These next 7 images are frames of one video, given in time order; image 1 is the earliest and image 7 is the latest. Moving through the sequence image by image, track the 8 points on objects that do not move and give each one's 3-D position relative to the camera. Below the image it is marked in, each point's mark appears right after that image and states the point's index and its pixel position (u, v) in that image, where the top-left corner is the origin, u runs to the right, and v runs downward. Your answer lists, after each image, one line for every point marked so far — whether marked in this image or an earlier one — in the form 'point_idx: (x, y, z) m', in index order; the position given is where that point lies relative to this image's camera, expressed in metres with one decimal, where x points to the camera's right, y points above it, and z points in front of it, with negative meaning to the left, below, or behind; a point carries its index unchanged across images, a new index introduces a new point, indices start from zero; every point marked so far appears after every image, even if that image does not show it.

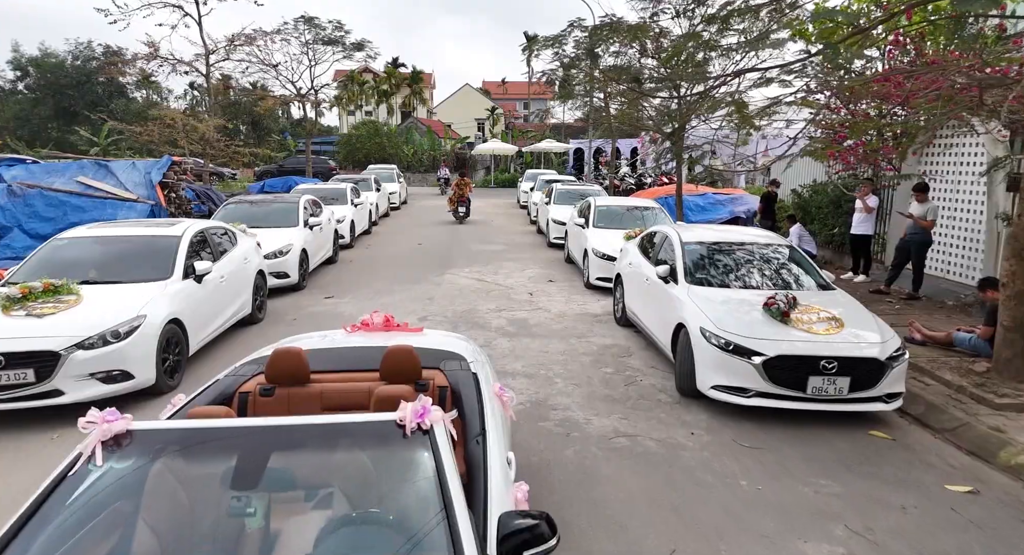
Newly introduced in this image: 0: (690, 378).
0: (+1.5, -0.8, +5.4) m
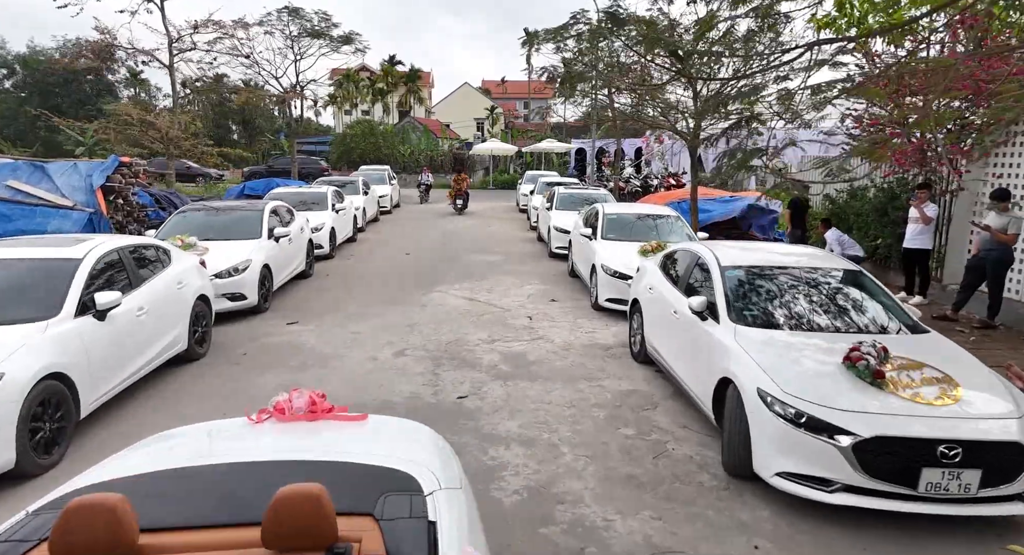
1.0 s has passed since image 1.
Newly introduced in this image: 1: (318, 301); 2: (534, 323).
0: (+1.4, -1.1, +4.0) m
1: (-2.7, -0.3, +9.1) m
2: (+0.3, -0.6, +7.8) m
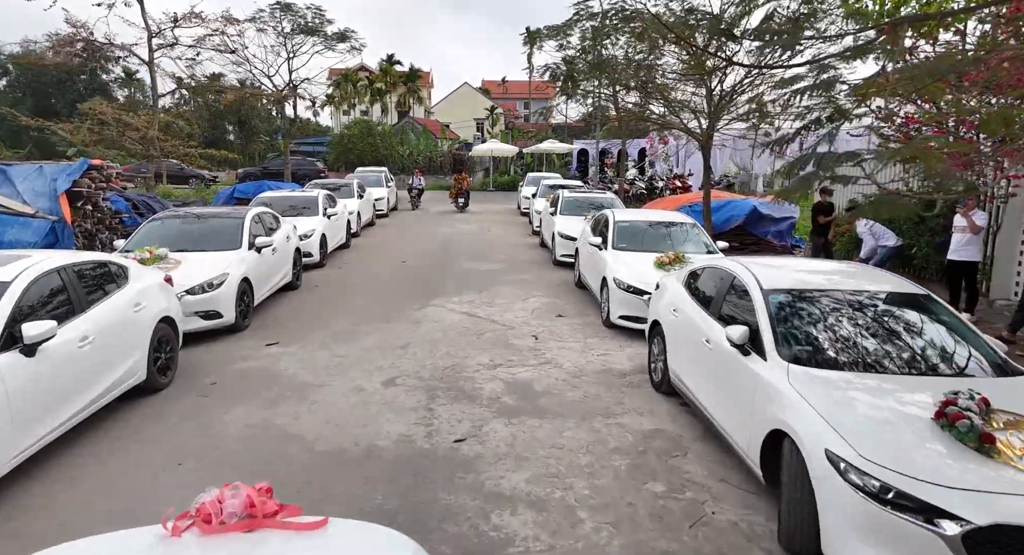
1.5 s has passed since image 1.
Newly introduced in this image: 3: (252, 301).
0: (+1.4, -1.2, +3.2) m
1: (-2.6, -0.5, +8.3) m
2: (+0.3, -0.7, +7.1) m
3: (-3.1, -0.3, +7.9) m
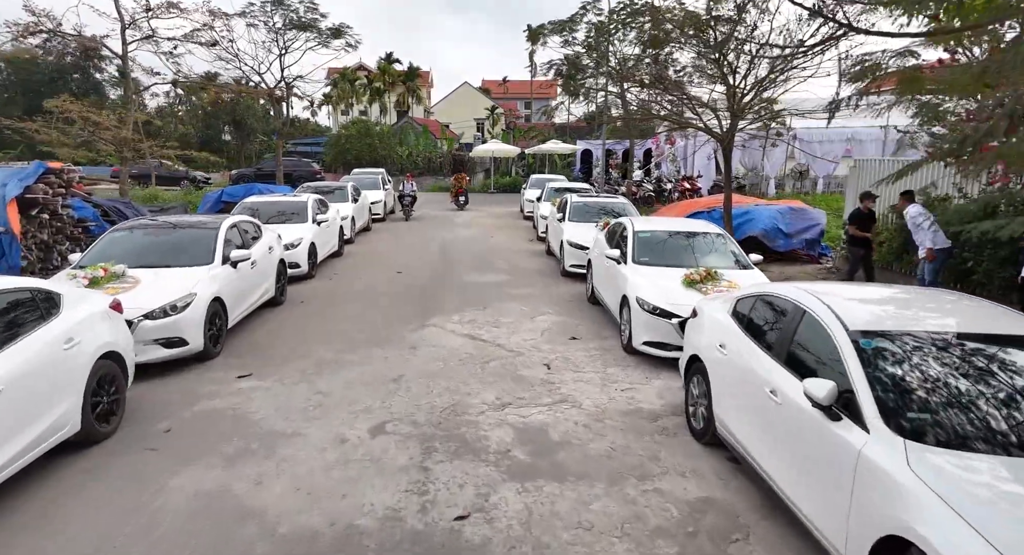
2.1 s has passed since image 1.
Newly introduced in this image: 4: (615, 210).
0: (+1.5, -1.4, +2.3) m
1: (-2.6, -0.7, +7.4) m
2: (+0.4, -0.9, +6.1) m
3: (-3.1, -0.5, +7.0) m
4: (+2.0, +1.3, +12.7) m
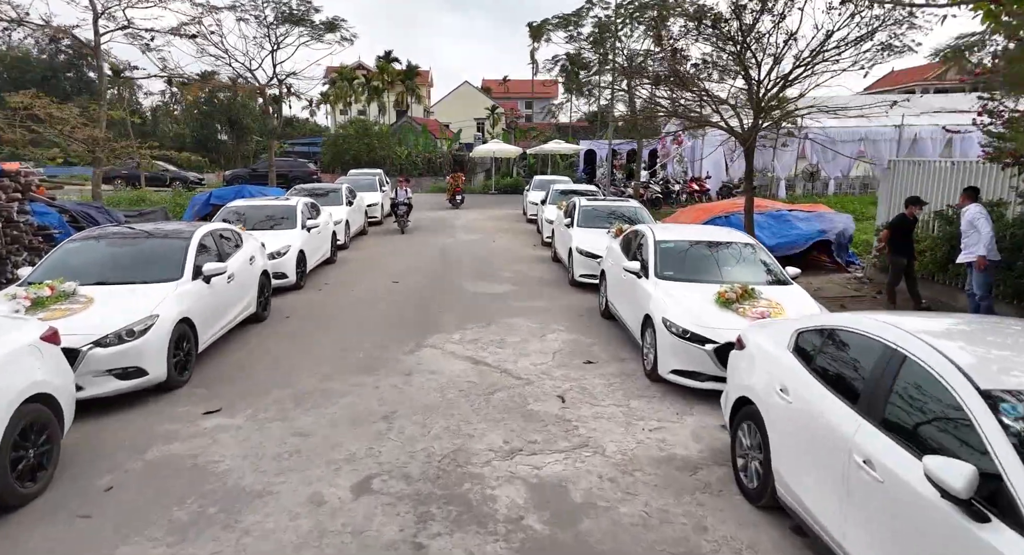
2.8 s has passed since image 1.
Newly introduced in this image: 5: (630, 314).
0: (+1.6, -1.6, +1.5) m
1: (-2.5, -0.9, +6.5) m
2: (+0.5, -1.1, +5.3) m
3: (-3.0, -0.6, +6.2) m
4: (+2.1, +1.2, +11.8) m
5: (+1.3, -0.4, +6.9) m
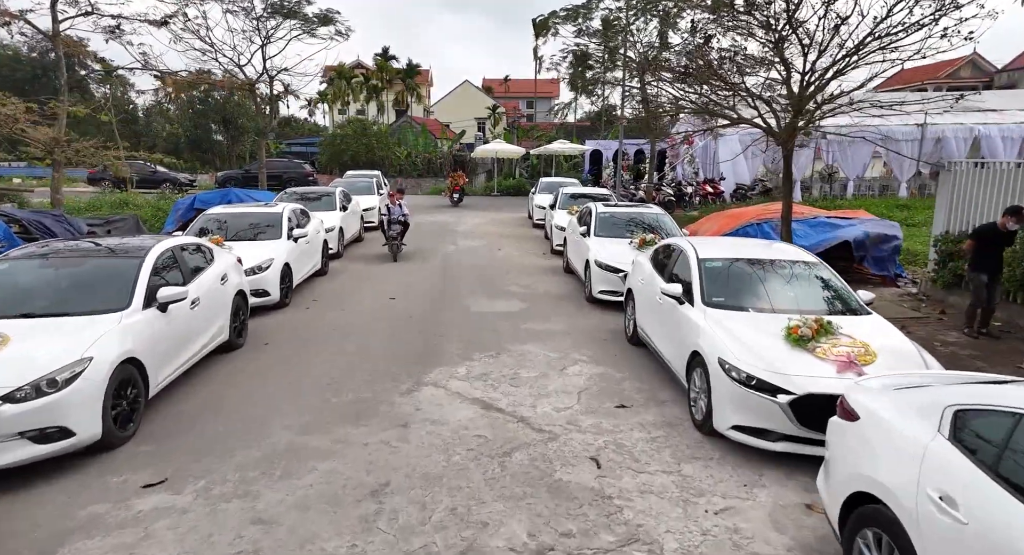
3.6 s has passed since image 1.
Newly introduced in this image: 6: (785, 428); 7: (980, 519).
0: (+1.8, -1.8, +0.3) m
1: (-2.3, -1.1, +5.4) m
2: (+0.6, -1.3, +4.2) m
3: (-2.8, -0.9, +5.0) m
4: (+2.2, +0.9, +10.7) m
5: (+1.4, -0.6, +5.8) m
6: (+1.8, -1.0, +4.3) m
7: (+1.7, -0.9, +2.4) m
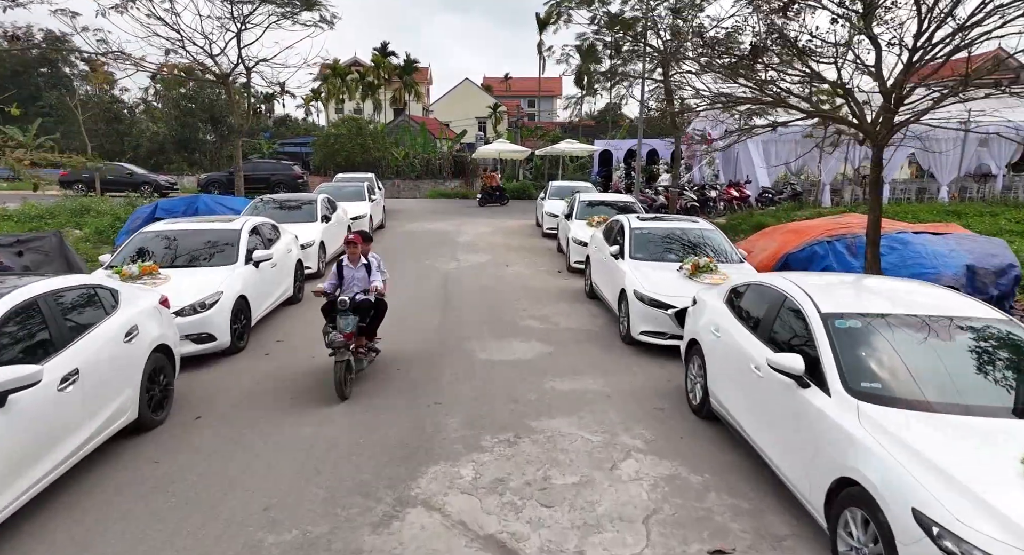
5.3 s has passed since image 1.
0: (+1.9, -2.2, -1.7) m
1: (-2.1, -1.5, +3.4) m
2: (+0.8, -1.7, +2.2) m
3: (-2.6, -1.3, +3.0) m
4: (+2.4, +0.5, +8.7) m
5: (+1.6, -1.0, +3.8) m
6: (+2.0, -1.4, +2.3) m
7: (+1.9, -1.3, +0.4) m
